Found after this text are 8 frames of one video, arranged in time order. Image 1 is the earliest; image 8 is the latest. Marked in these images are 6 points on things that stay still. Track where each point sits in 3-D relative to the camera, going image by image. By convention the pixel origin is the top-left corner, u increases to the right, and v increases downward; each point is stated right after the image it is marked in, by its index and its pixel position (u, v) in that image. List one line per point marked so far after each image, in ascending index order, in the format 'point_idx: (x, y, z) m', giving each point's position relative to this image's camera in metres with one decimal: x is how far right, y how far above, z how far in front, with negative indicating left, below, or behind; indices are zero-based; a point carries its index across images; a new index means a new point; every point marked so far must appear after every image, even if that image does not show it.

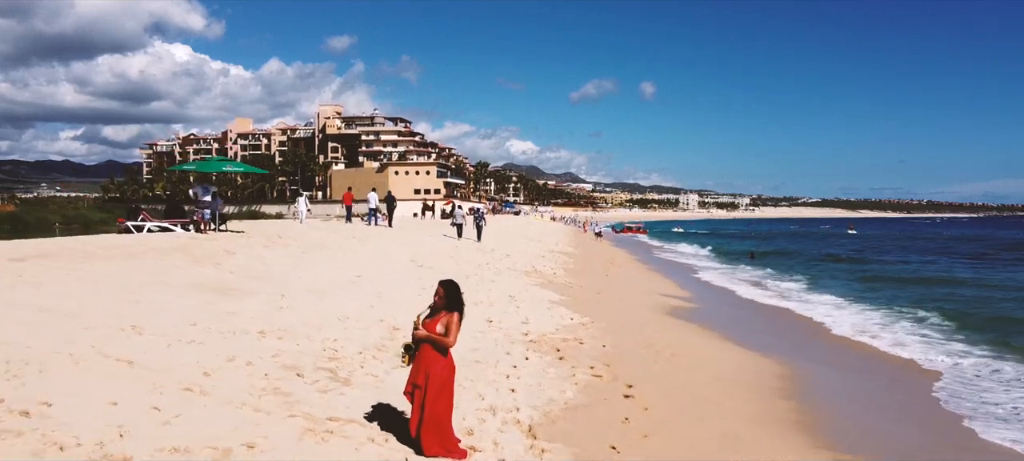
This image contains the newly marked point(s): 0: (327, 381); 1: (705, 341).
0: (-1.3, -1.0, +4.6) m
1: (+3.3, -1.9, +10.7) m
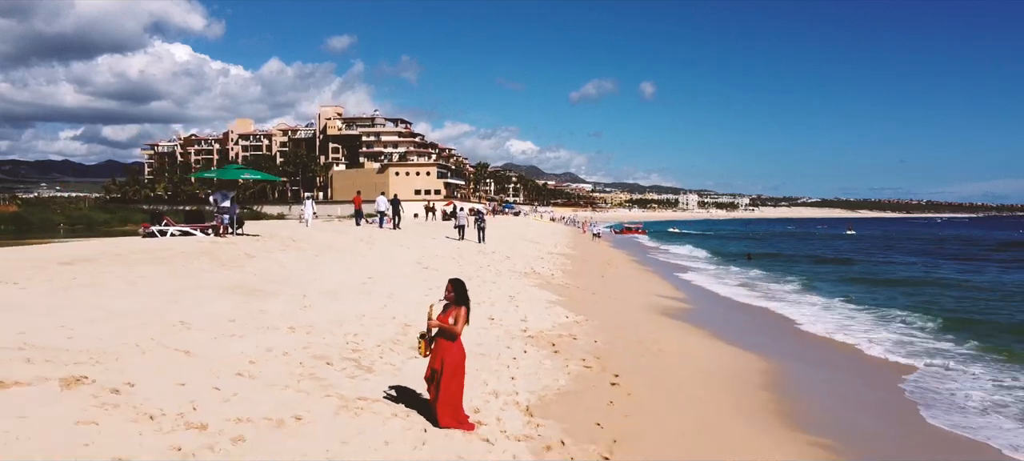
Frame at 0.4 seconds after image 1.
0: (-1.3, -1.1, +5.4) m
1: (+3.3, -2.0, +11.5) m
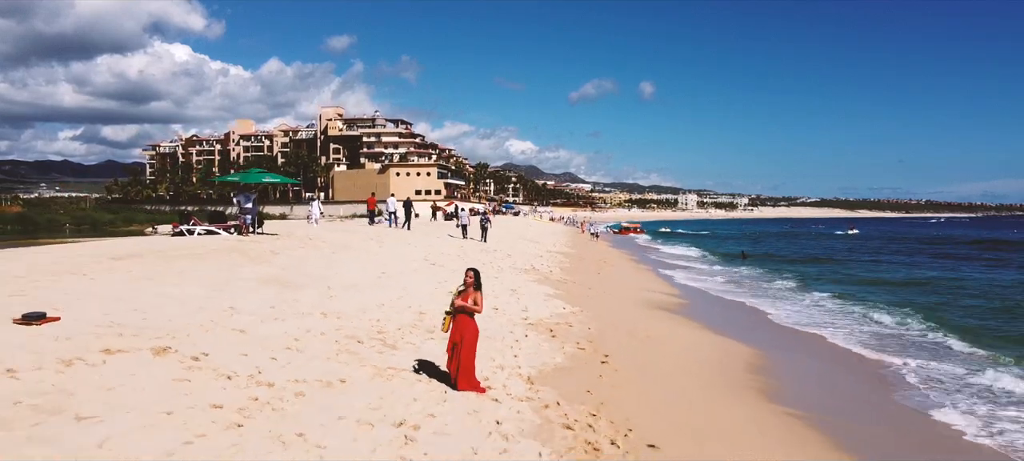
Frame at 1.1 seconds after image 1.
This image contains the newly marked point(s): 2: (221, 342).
0: (-1.3, -1.1, +6.3) m
1: (+3.3, -1.9, +12.4) m
2: (-2.4, -0.9, +5.4) m
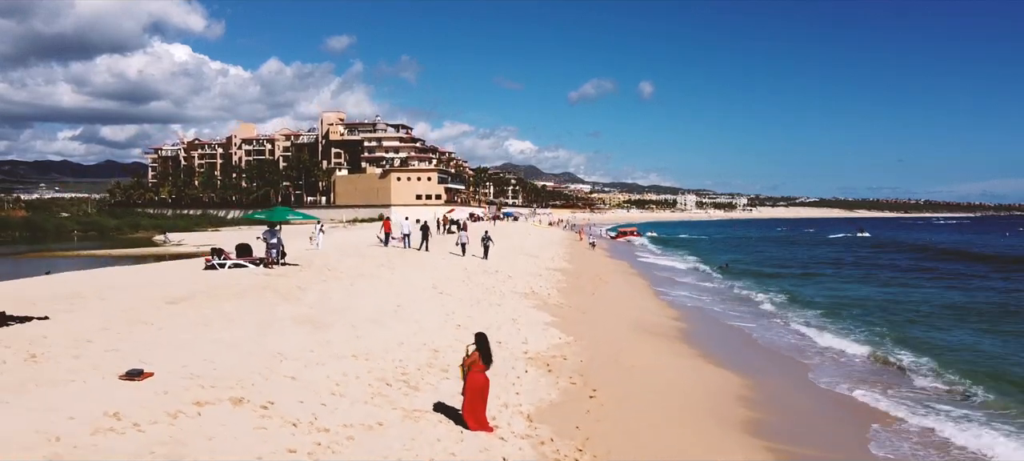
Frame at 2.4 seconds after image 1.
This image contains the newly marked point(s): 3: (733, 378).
0: (-1.2, -1.8, +7.6) m
1: (+3.3, -2.6, +13.7) m
2: (-2.4, -1.6, +6.7) m
3: (+4.2, -2.8, +12.6) m
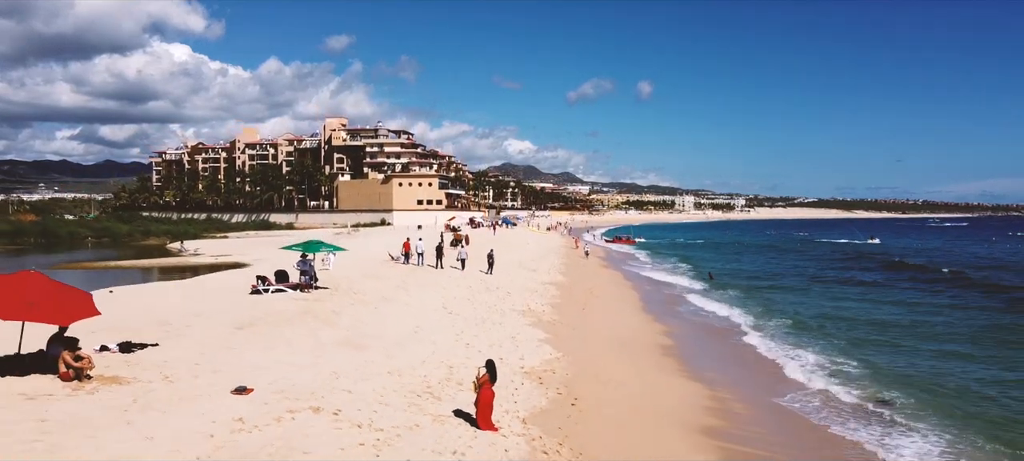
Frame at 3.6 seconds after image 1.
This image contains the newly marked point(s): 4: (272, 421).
0: (-1.2, -2.6, +10.1) m
1: (+3.3, -3.4, +16.2) m
2: (-2.4, -2.4, +9.2) m
3: (+4.2, -3.6, +15.1) m
4: (-2.9, -2.3, +8.1) m
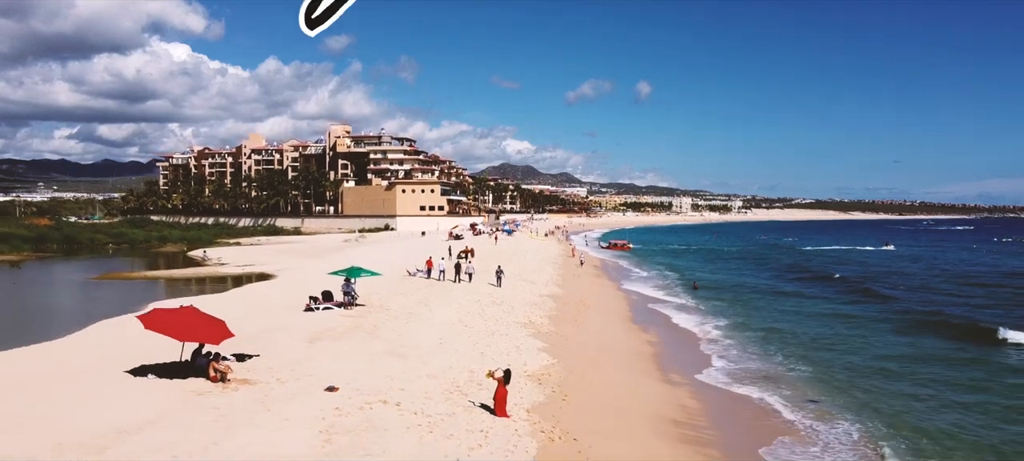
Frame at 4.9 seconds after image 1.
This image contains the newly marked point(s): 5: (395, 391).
0: (-1.1, -3.5, +14.0) m
1: (+3.4, -4.3, +20.1) m
2: (-2.3, -3.3, +13.1) m
3: (+4.3, -4.5, +19.0) m
4: (-2.8, -3.2, +11.9) m
5: (-2.4, -3.2, +13.4) m
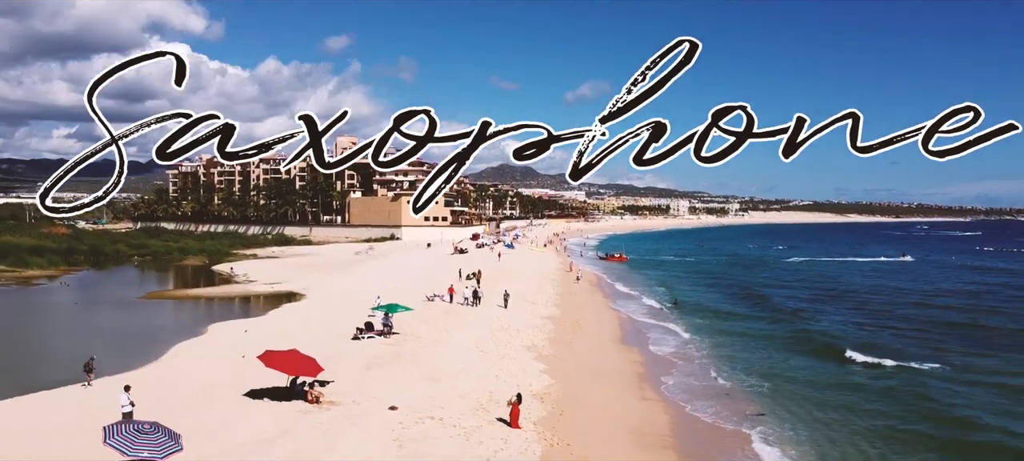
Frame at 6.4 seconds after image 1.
0: (-0.8, -5.2, +18.9) m
1: (+3.7, -6.0, +25.0) m
2: (-2.0, -5.0, +18.0) m
3: (+4.6, -6.2, +23.9) m
4: (-2.5, -4.9, +16.8) m
5: (-2.1, -4.9, +18.3) m
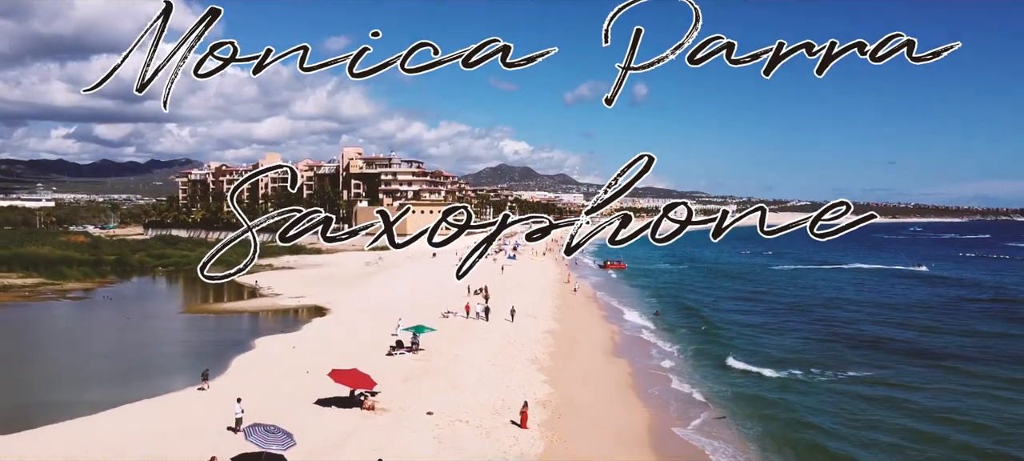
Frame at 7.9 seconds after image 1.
0: (-0.5, -6.8, +24.2) m
1: (+4.0, -7.6, +30.3) m
2: (-1.6, -6.6, +23.3) m
3: (+4.9, -7.8, +29.2) m
4: (-2.2, -6.5, +22.1) m
5: (-1.8, -6.5, +23.6) m
